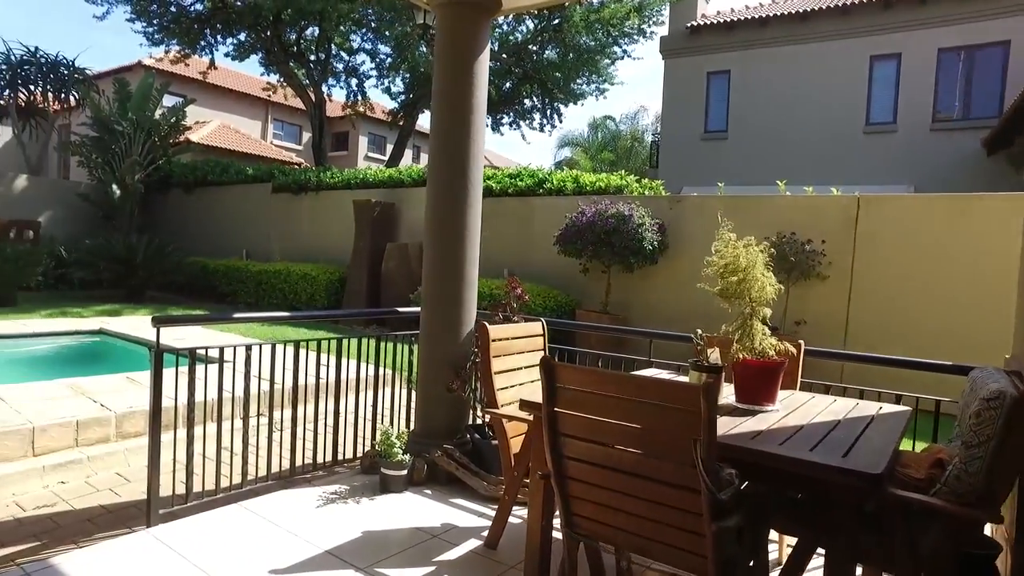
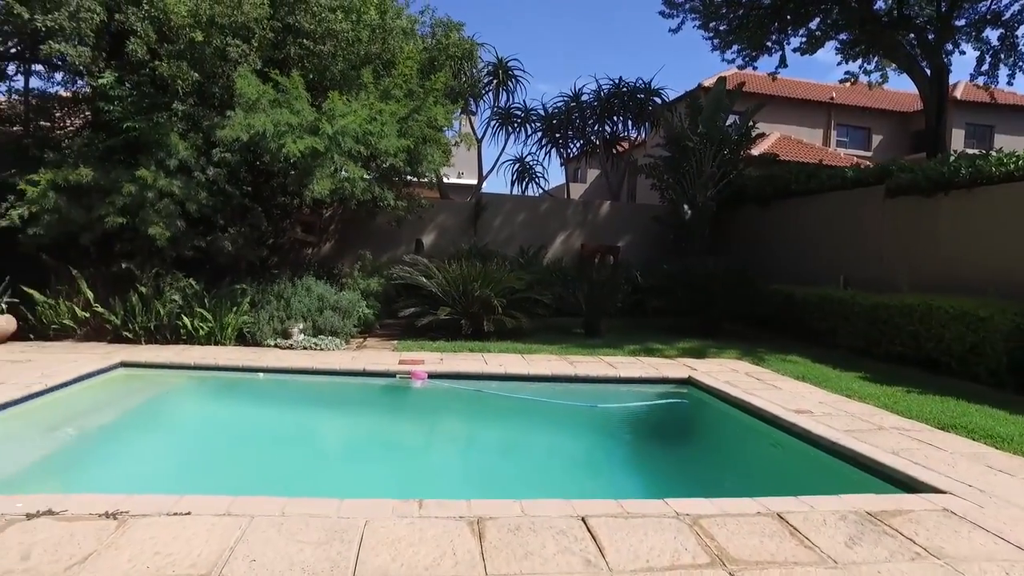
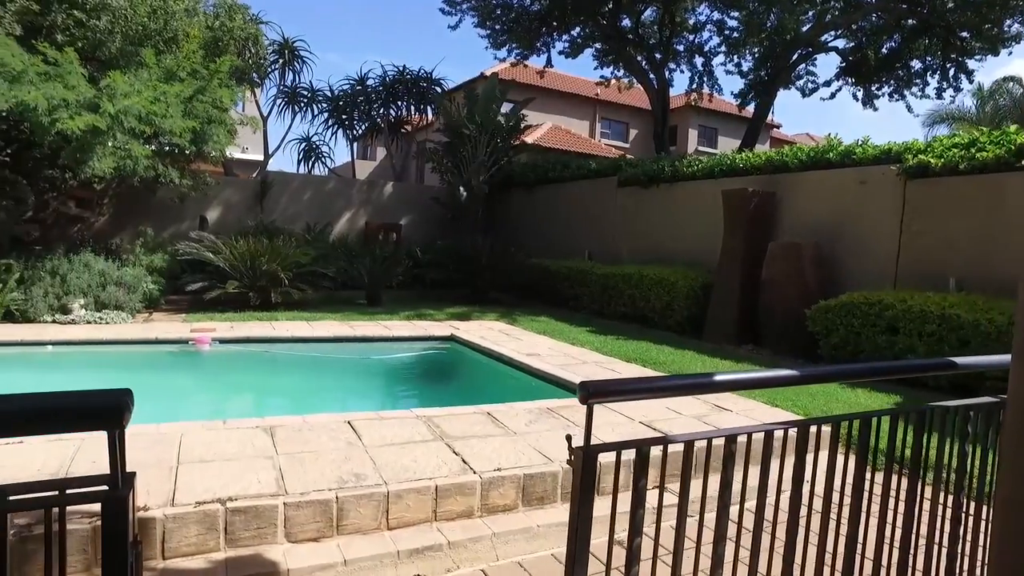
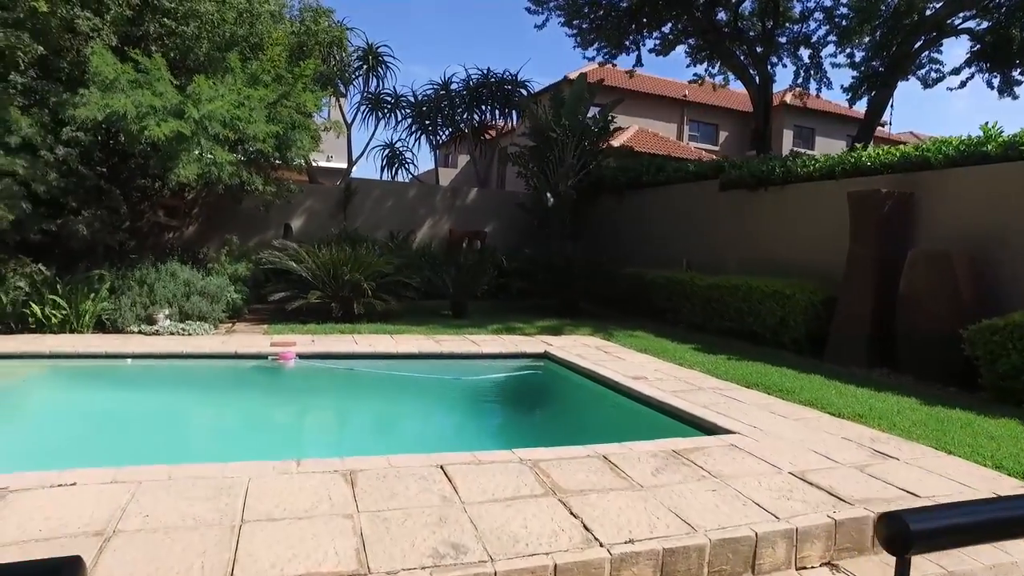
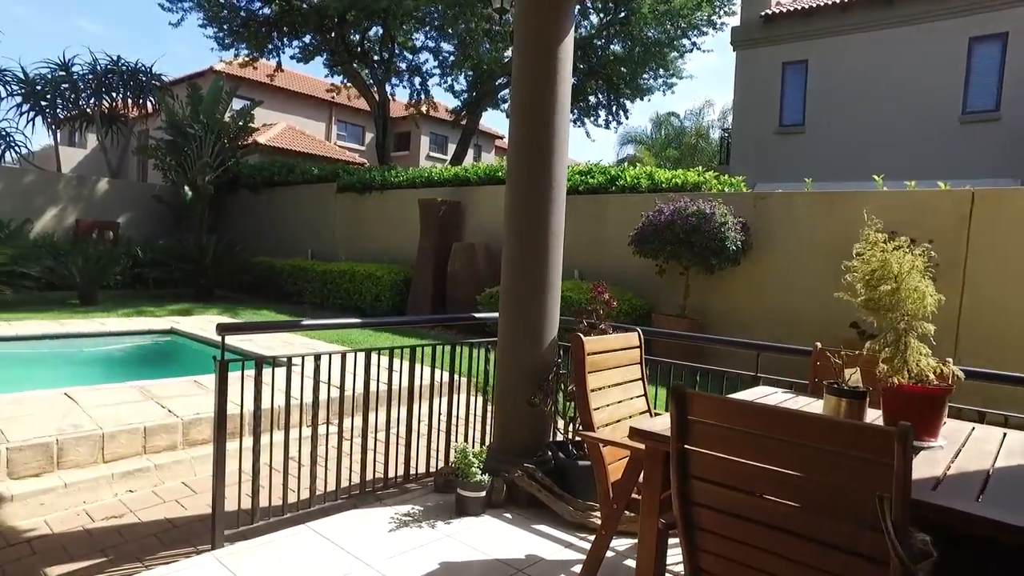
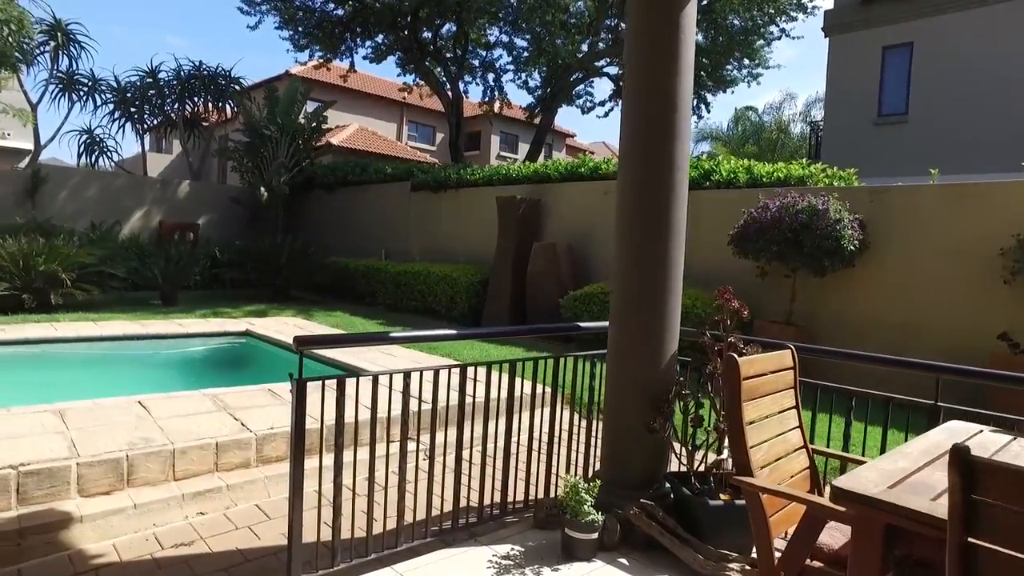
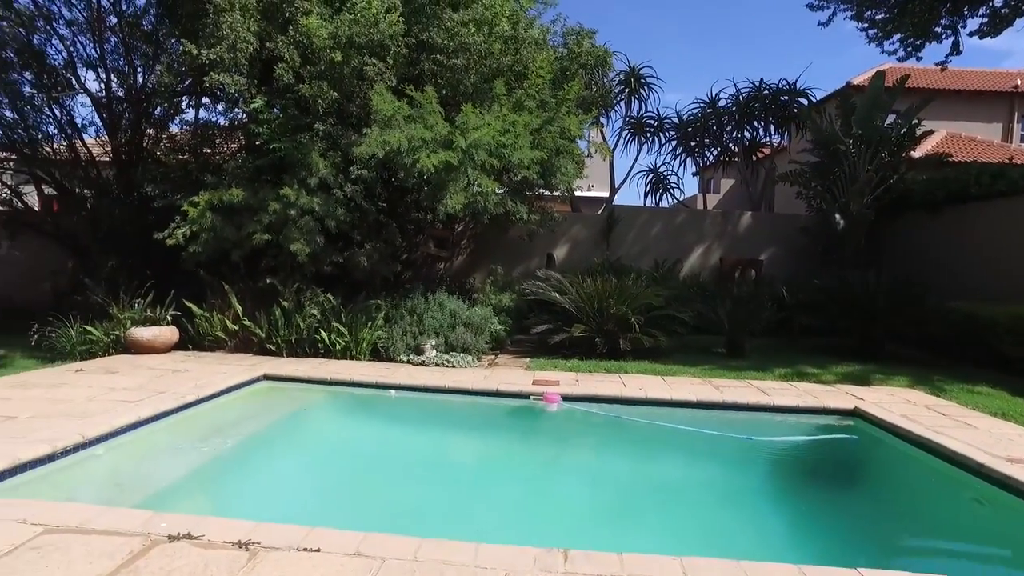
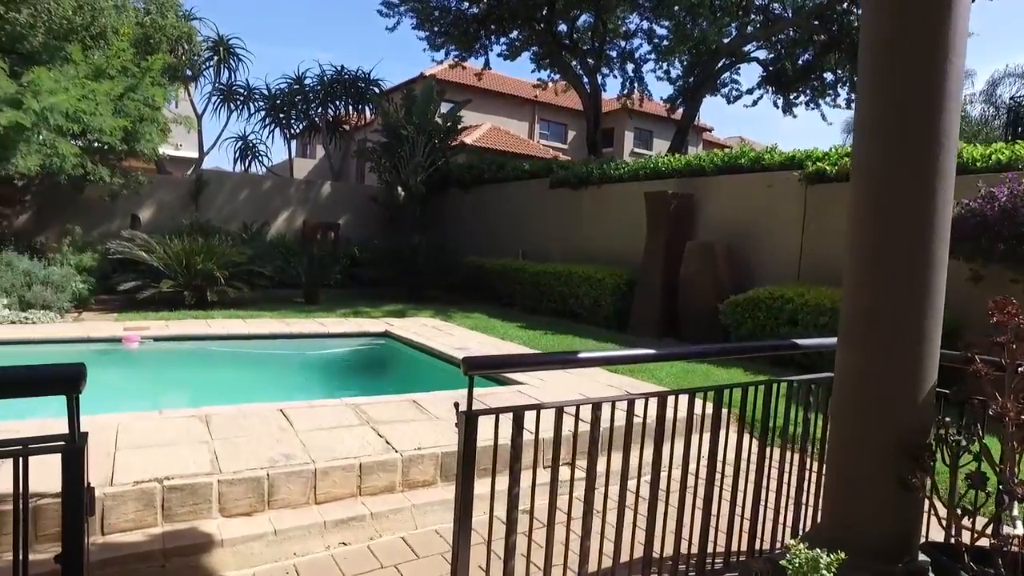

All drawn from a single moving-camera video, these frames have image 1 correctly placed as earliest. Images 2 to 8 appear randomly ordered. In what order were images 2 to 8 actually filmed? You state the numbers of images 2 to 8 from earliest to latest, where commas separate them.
5, 6, 8, 3, 4, 2, 7
